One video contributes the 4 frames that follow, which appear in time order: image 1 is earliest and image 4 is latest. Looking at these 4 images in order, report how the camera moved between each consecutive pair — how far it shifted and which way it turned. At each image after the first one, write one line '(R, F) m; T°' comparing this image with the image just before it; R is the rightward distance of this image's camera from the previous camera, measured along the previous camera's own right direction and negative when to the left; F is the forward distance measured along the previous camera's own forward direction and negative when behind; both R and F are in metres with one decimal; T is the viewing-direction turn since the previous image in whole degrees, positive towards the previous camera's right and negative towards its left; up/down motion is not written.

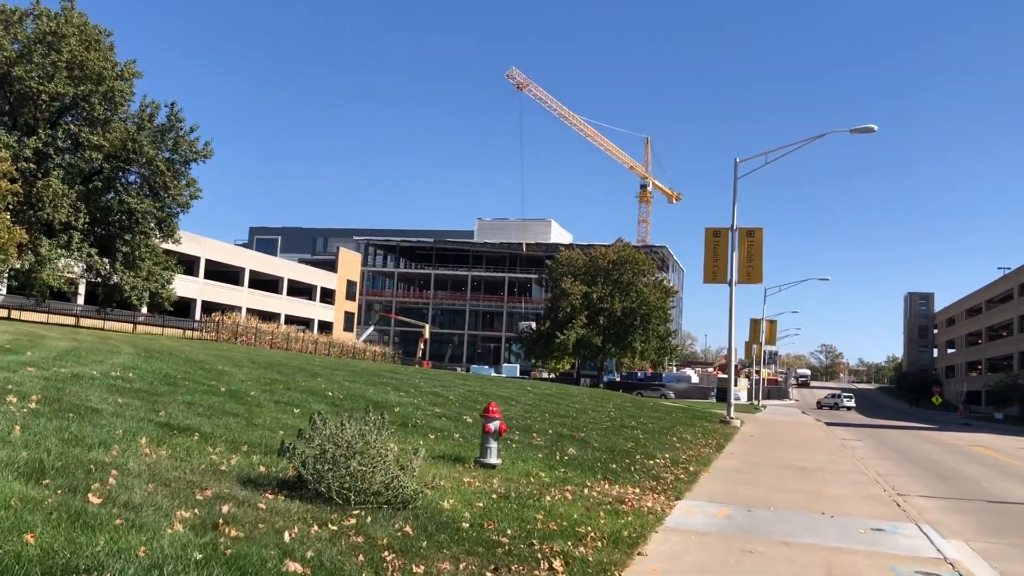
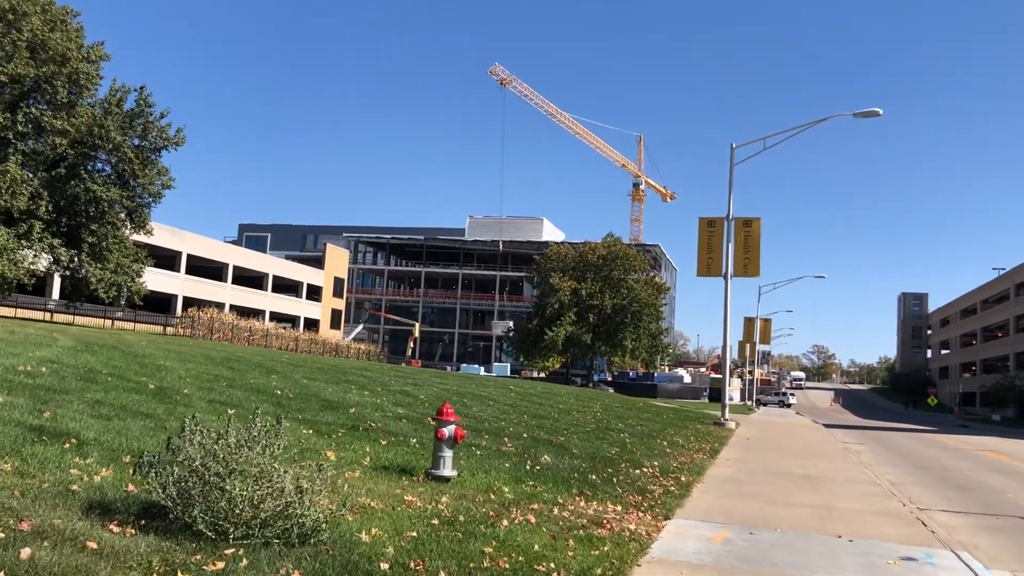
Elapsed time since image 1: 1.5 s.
(+0.4, +1.7) m; +1°
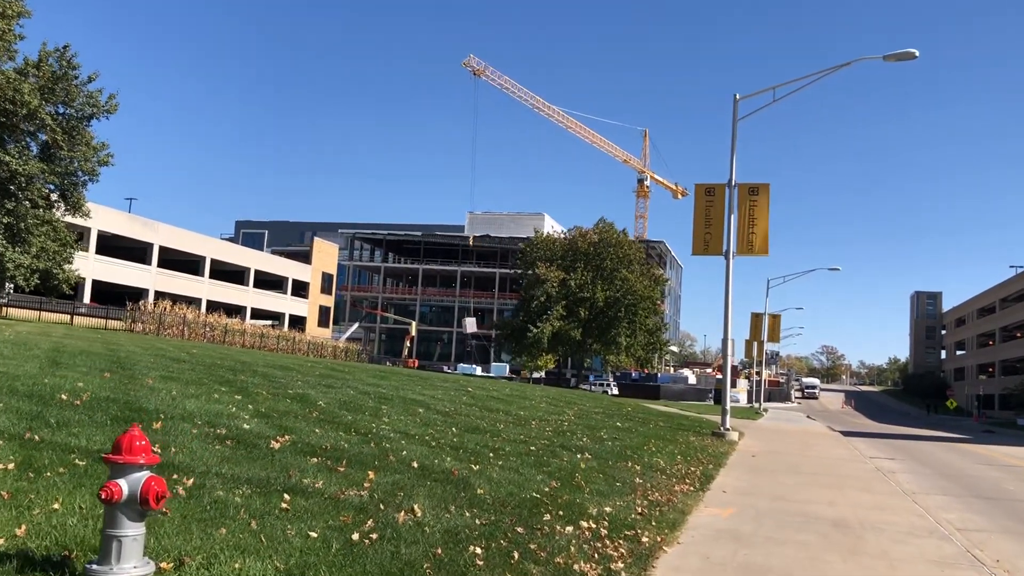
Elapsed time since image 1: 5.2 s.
(+1.4, +4.4) m; -1°
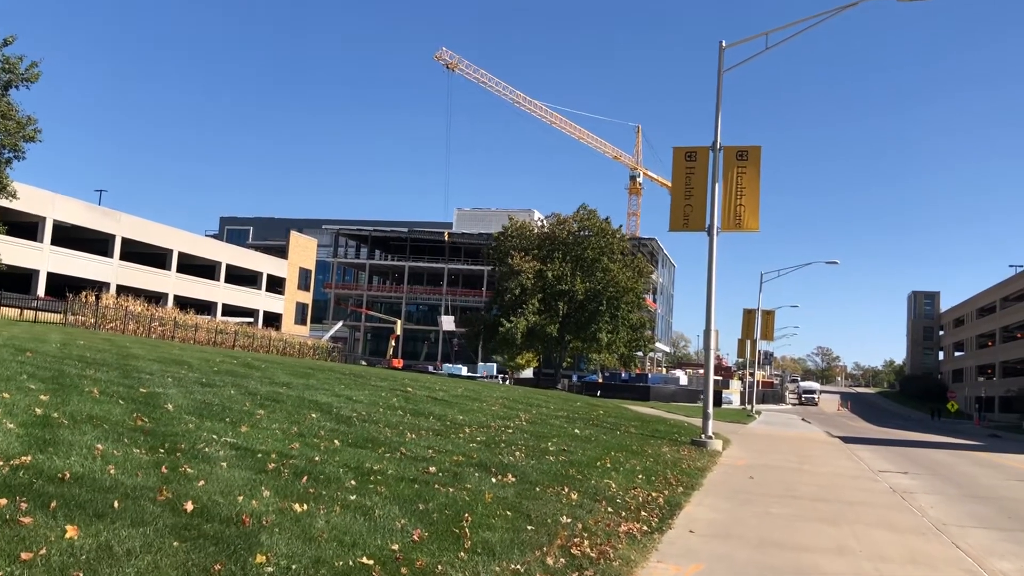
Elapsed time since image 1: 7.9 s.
(+1.2, +3.2) m; 0°
